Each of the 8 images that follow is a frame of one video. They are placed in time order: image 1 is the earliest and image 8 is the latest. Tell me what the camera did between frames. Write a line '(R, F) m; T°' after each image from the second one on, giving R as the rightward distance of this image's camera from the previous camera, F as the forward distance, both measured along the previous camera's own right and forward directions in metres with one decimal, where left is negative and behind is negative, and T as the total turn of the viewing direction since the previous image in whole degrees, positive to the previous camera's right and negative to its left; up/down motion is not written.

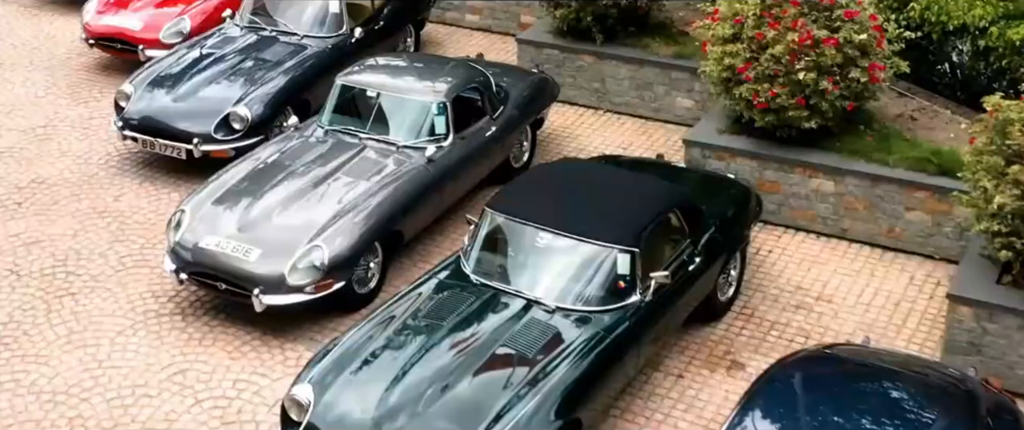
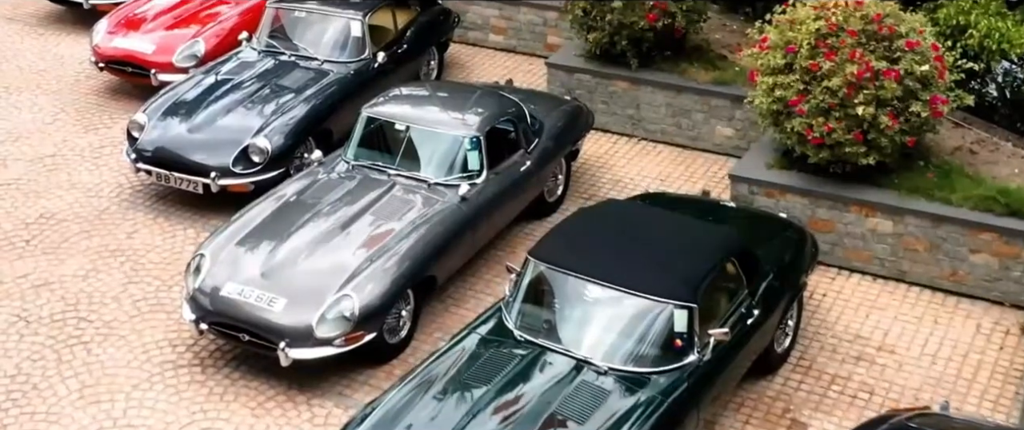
(-0.3, +0.5) m; 0°
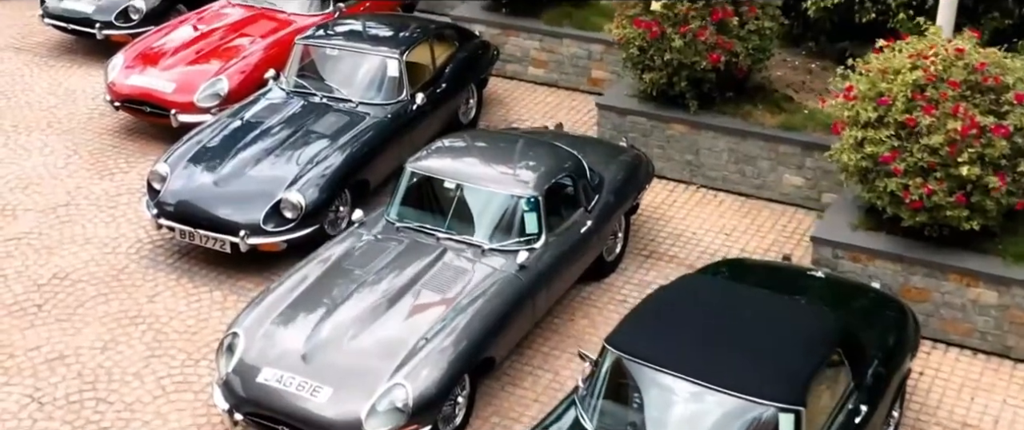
(-0.4, +0.8) m; 0°
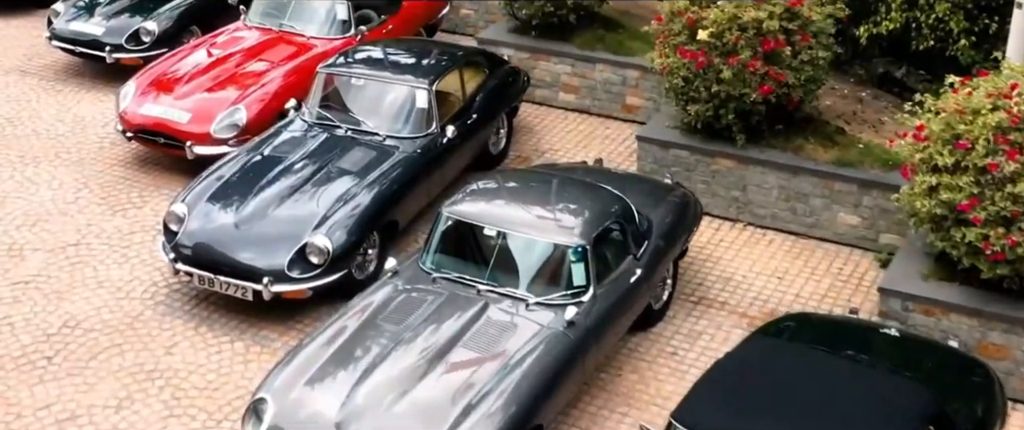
(-0.3, +0.5) m; 0°
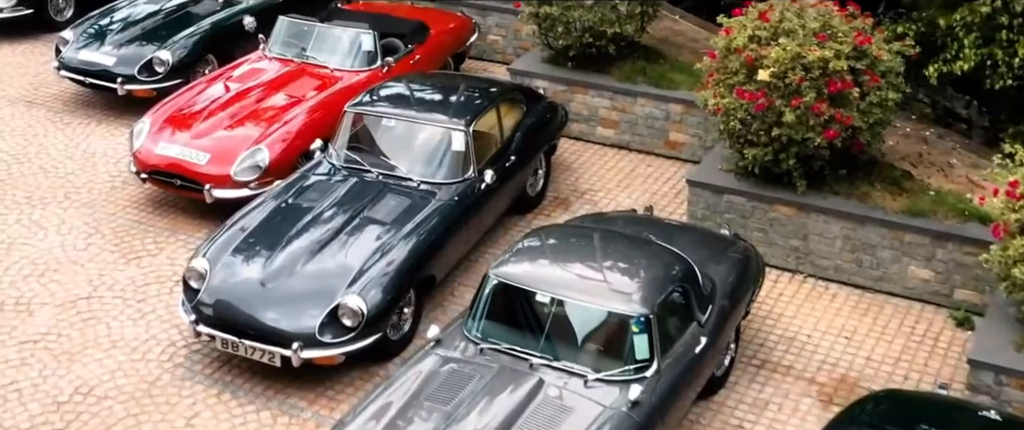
(-0.3, +0.6) m; 0°
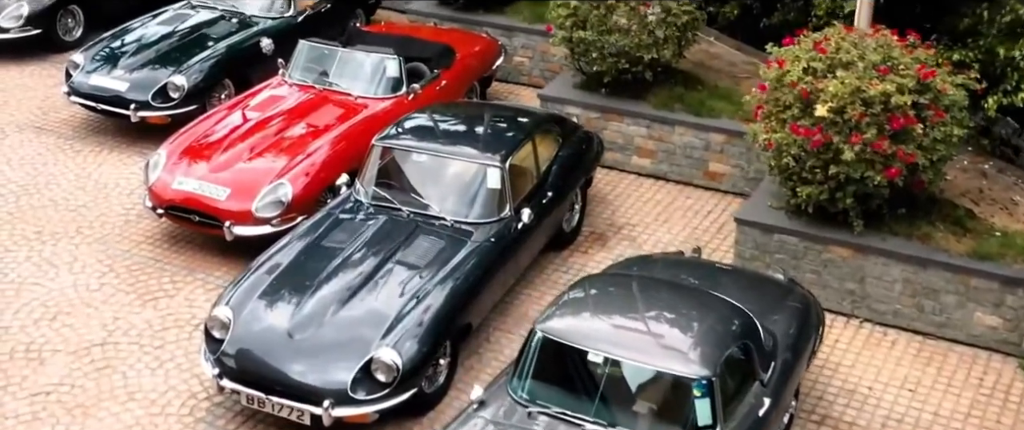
(-0.3, +0.5) m; 0°
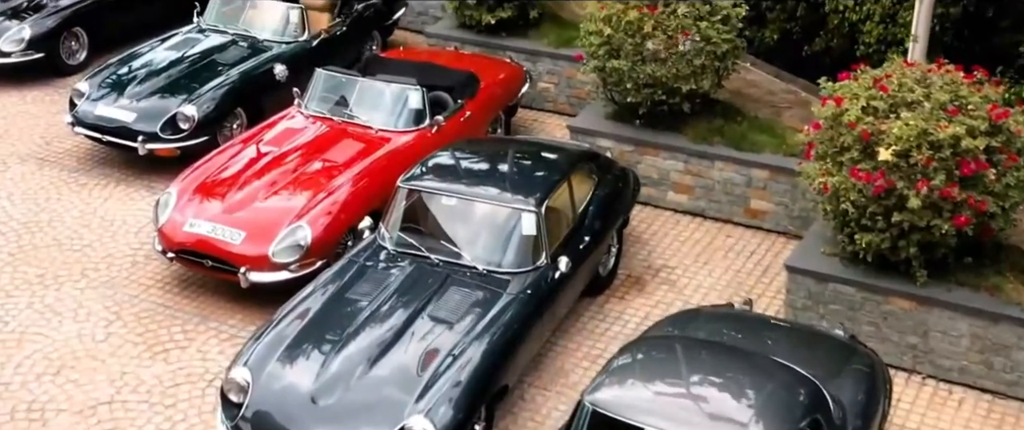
(-0.2, +0.6) m; 0°
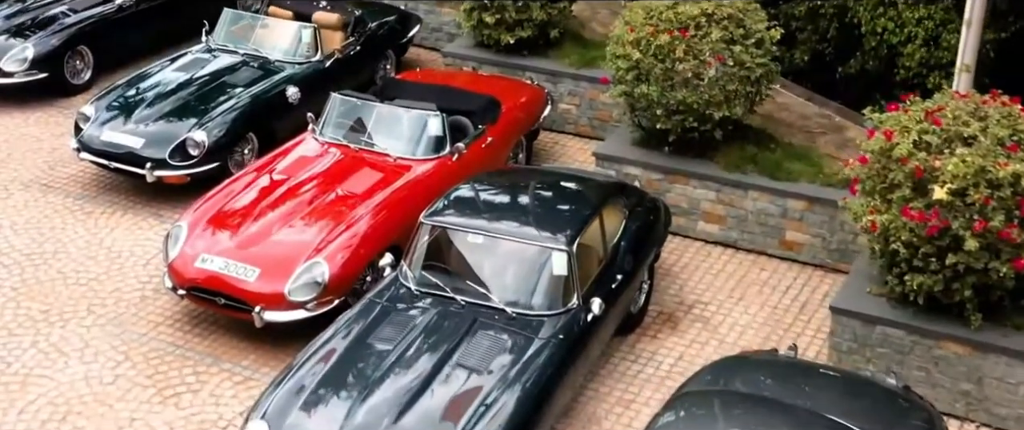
(-0.2, +0.4) m; 0°
